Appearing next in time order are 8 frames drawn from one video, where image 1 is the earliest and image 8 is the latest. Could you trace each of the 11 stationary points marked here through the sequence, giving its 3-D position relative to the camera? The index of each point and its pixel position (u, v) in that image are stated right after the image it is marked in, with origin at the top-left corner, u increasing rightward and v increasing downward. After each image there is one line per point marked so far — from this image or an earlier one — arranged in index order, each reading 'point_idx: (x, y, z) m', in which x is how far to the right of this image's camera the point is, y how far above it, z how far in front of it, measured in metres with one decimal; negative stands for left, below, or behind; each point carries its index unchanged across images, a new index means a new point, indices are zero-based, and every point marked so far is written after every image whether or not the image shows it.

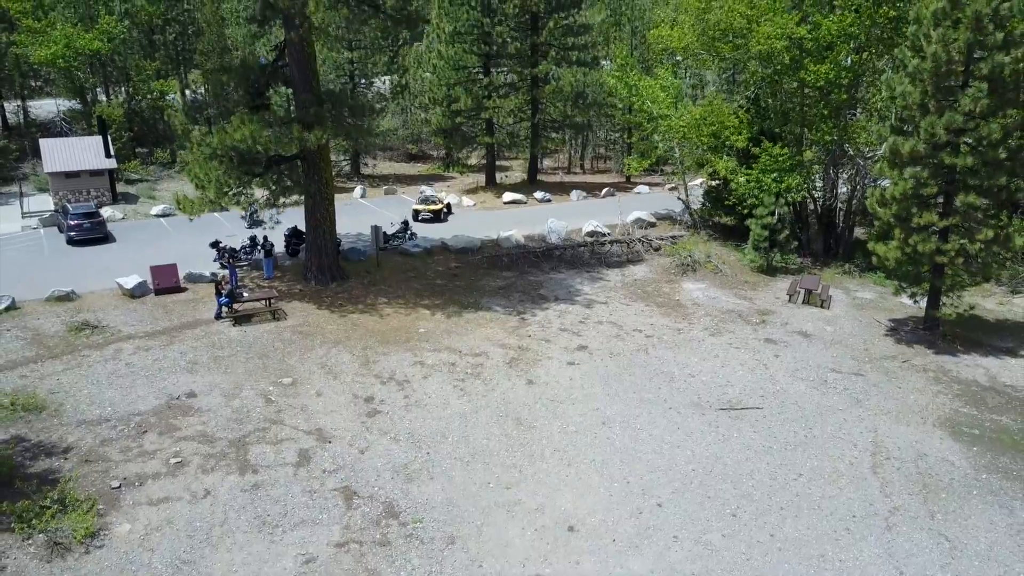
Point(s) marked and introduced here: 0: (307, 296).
0: (-4.3, -0.2, +17.9) m
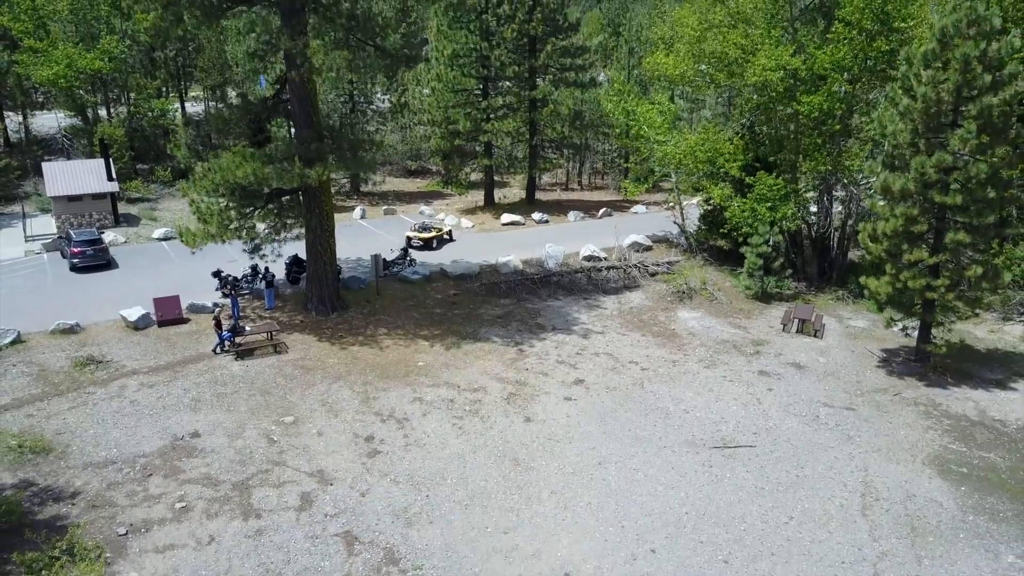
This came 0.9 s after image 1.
0: (-4.3, -0.8, +18.1) m
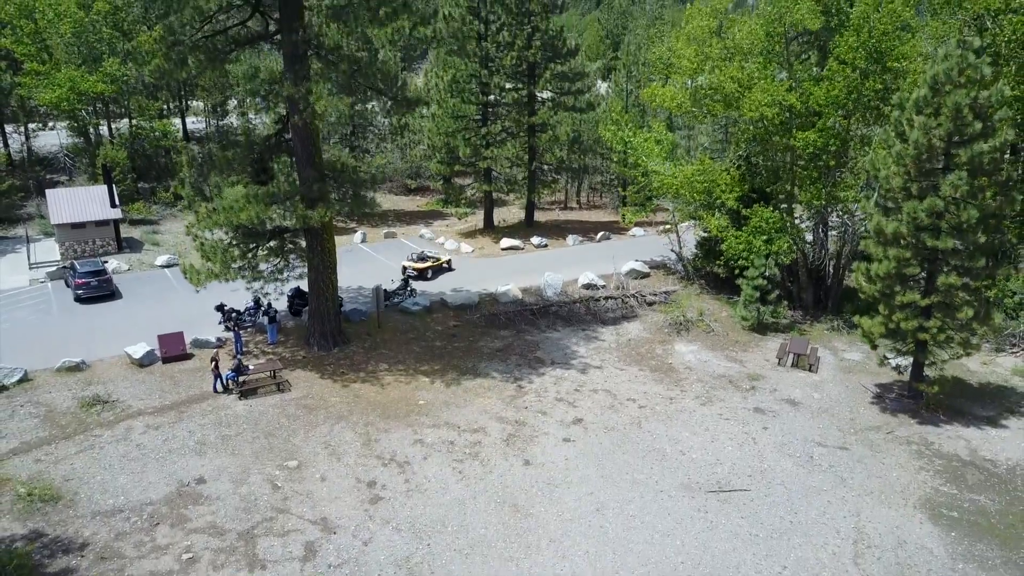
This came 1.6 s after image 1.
0: (-4.3, -1.6, +18.4) m
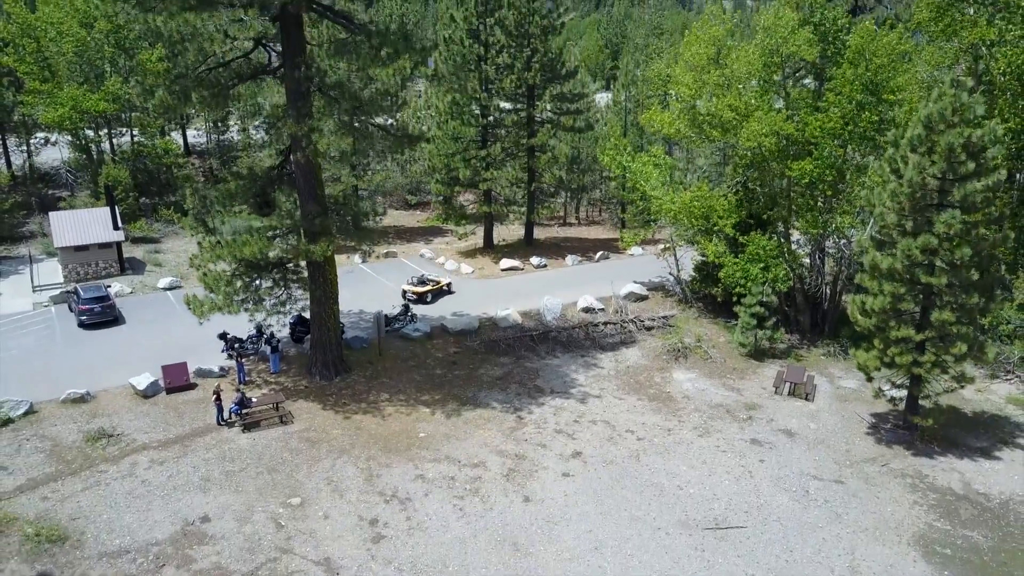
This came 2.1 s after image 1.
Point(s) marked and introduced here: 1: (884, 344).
0: (-4.3, -2.3, +18.6) m
1: (+7.3, -1.1, +16.9) m
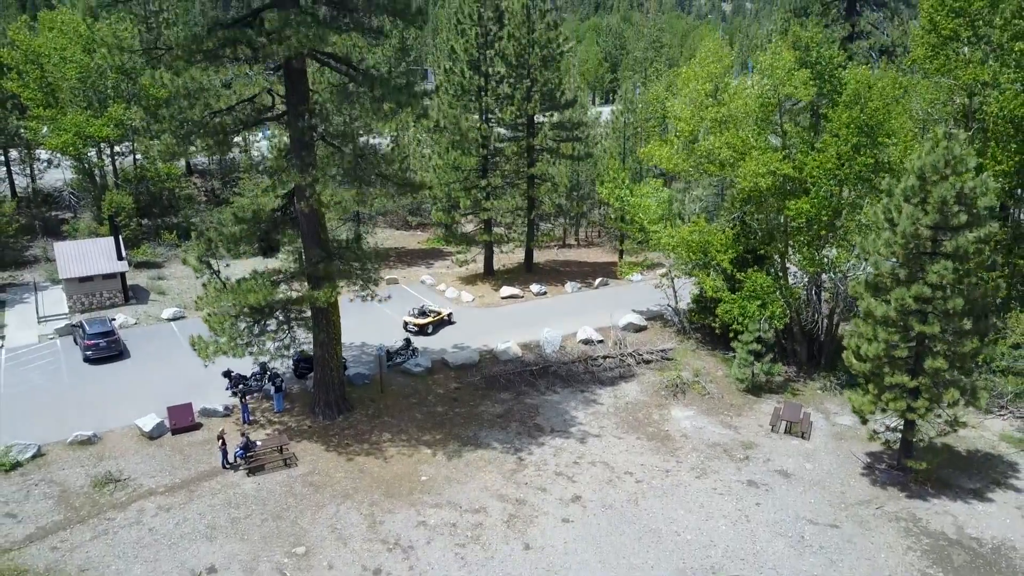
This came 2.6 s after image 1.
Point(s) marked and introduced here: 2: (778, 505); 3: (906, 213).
0: (-4.3, -3.2, +18.9) m
1: (+7.3, -2.0, +17.1) m
2: (+5.3, -4.3, +17.0) m
3: (+7.4, +1.4, +16.1) m
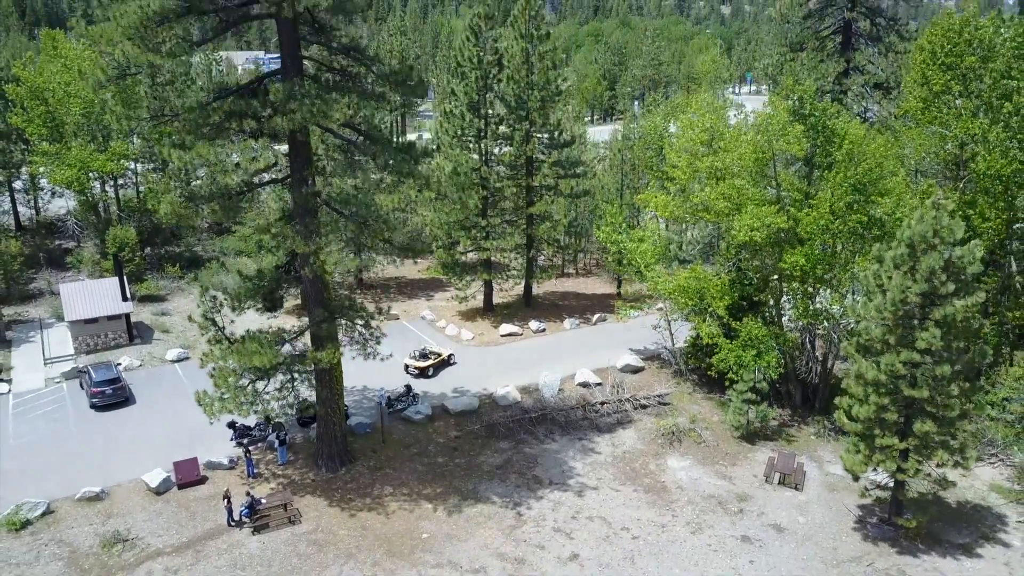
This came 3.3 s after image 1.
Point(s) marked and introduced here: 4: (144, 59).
0: (-4.3, -4.5, +19.3) m
1: (+7.3, -3.3, +17.5) m
2: (+5.2, -5.5, +17.4) m
3: (+7.4, +0.1, +16.5) m
4: (-6.8, +4.2, +15.9) m
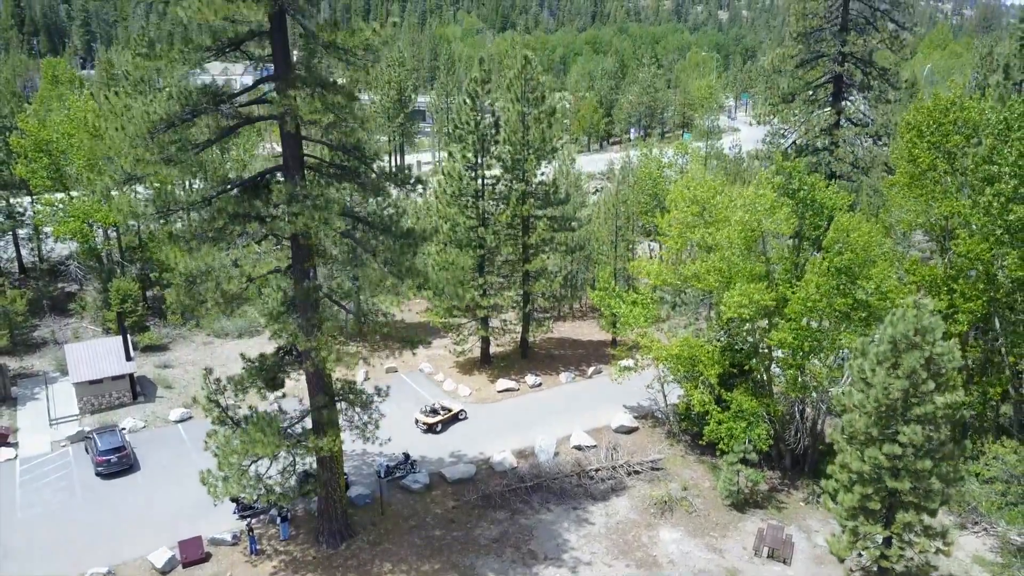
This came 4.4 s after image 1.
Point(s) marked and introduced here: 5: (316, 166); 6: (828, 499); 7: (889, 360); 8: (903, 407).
0: (-4.4, -6.4, +19.8) m
1: (+7.2, -5.1, +18.1) m
2: (+5.1, -7.4, +18.0) m
3: (+7.3, -1.8, +17.1) m
4: (-6.9, +2.3, +16.4) m
5: (-4.3, +2.7, +18.7) m
6: (+6.8, -4.5, +18.5) m
7: (+7.5, -1.4, +17.1) m
8: (+7.8, -2.3, +17.1) m
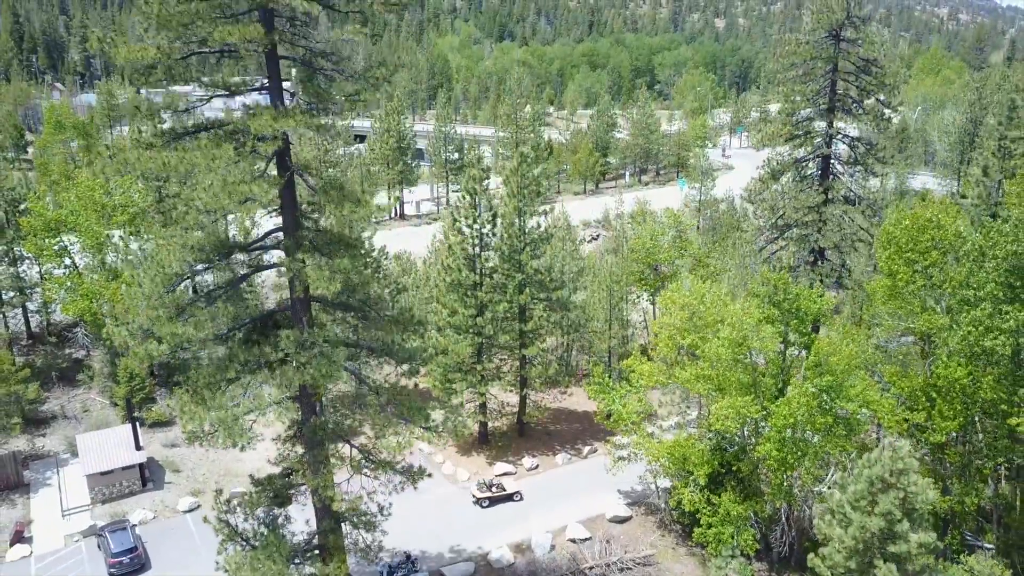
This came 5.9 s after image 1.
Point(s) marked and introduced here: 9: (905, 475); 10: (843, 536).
0: (-4.5, -9.4, +20.7) m
1: (+7.1, -8.1, +19.0) m
2: (+5.1, -10.4, +18.9) m
3: (+7.2, -4.7, +18.1) m
4: (-7.0, -0.7, +17.3) m
5: (-4.3, -0.3, +19.6) m
6: (+6.7, -7.5, +19.5) m
7: (+7.4, -4.4, +18.1) m
8: (+7.7, -5.3, +18.1) m
9: (+8.0, -3.8, +17.6) m
10: (+7.1, -5.3, +18.4) m
